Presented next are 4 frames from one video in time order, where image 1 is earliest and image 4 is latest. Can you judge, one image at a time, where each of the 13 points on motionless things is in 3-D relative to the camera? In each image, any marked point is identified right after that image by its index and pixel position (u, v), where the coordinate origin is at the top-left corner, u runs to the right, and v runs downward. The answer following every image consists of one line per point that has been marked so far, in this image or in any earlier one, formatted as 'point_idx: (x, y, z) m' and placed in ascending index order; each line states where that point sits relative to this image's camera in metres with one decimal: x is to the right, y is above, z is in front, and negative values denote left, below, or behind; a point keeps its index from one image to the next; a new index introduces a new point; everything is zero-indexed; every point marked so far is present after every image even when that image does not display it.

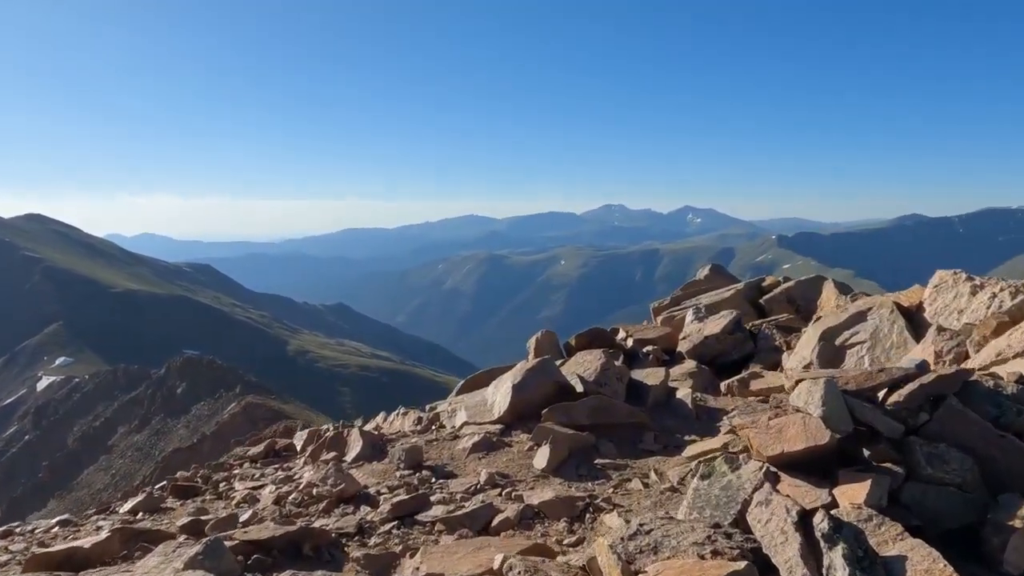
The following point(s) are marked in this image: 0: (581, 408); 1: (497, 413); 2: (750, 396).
0: (+1.2, -2.0, +12.8) m
1: (-0.2, -2.2, +13.4) m
2: (+4.8, -2.1, +15.1) m
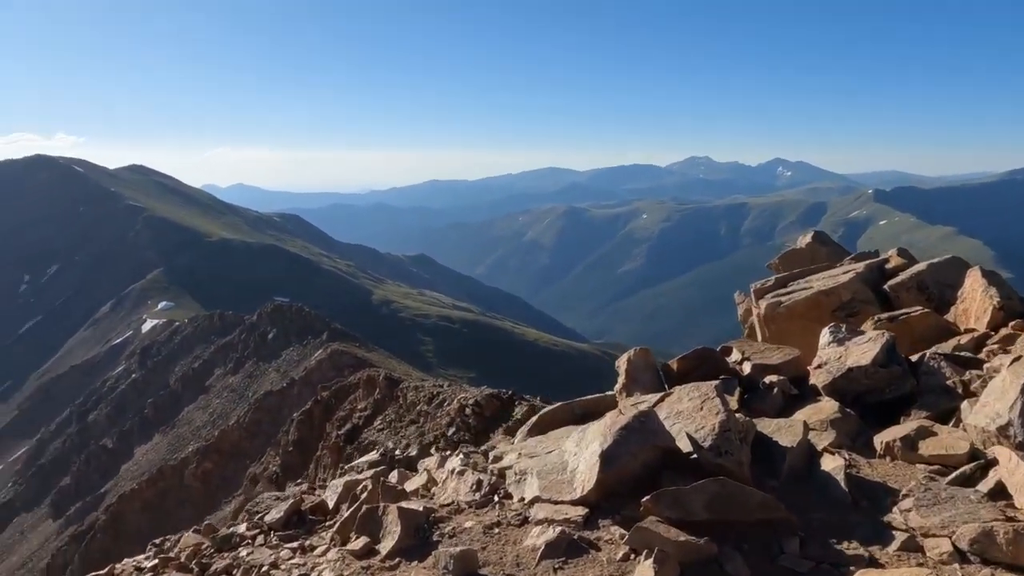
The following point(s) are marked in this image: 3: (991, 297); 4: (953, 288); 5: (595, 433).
0: (+2.3, -2.5, +9.3) m
1: (+0.9, -2.7, +10.0) m
2: (+6.1, -2.6, +11.2) m
3: (+10.7, -0.3, +16.6) m
4: (+11.1, 0.0, +18.9) m
5: (+1.2, -2.1, +10.9) m
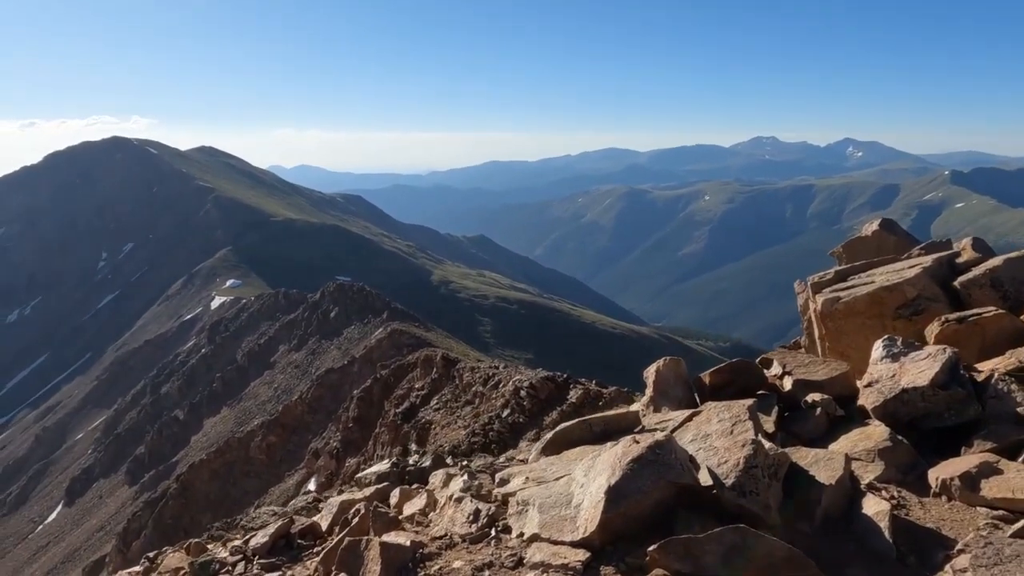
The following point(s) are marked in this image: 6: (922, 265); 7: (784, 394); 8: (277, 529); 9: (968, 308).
0: (+2.2, -2.8, +8.2) m
1: (+0.8, -2.9, +9.0) m
2: (+6.1, -2.9, +9.8) m
3: (+11.1, -0.4, +14.7) m
4: (+11.7, -0.1, +17.0) m
5: (+1.2, -2.3, +9.8) m
6: (+9.8, +0.3, +18.2) m
7: (+4.8, -1.8, +13.3) m
8: (-3.4, -3.5, +11.0) m
9: (+10.1, -0.5, +16.8) m
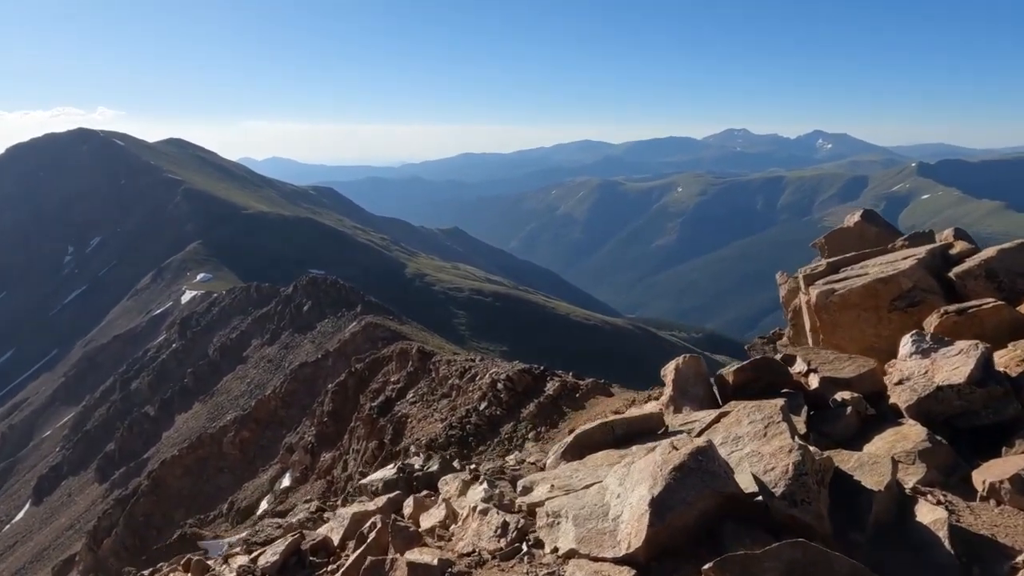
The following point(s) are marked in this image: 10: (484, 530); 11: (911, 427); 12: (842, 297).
0: (+2.6, -2.7, +7.6) m
1: (+1.3, -2.9, +8.4) m
2: (+6.5, -2.8, +9.3) m
3: (+11.3, -0.3, +14.4) m
4: (+11.8, 0.0, +16.7) m
5: (+1.6, -2.2, +9.1) m
6: (+9.9, +0.5, +17.9) m
7: (+5.0, -1.7, +12.7) m
8: (-3.1, -3.5, +10.2) m
9: (+10.2, -0.4, +16.5) m
10: (-0.4, -3.1, +9.6) m
11: (+6.0, -2.1, +11.3) m
12: (+7.8, -0.4, +17.2) m
